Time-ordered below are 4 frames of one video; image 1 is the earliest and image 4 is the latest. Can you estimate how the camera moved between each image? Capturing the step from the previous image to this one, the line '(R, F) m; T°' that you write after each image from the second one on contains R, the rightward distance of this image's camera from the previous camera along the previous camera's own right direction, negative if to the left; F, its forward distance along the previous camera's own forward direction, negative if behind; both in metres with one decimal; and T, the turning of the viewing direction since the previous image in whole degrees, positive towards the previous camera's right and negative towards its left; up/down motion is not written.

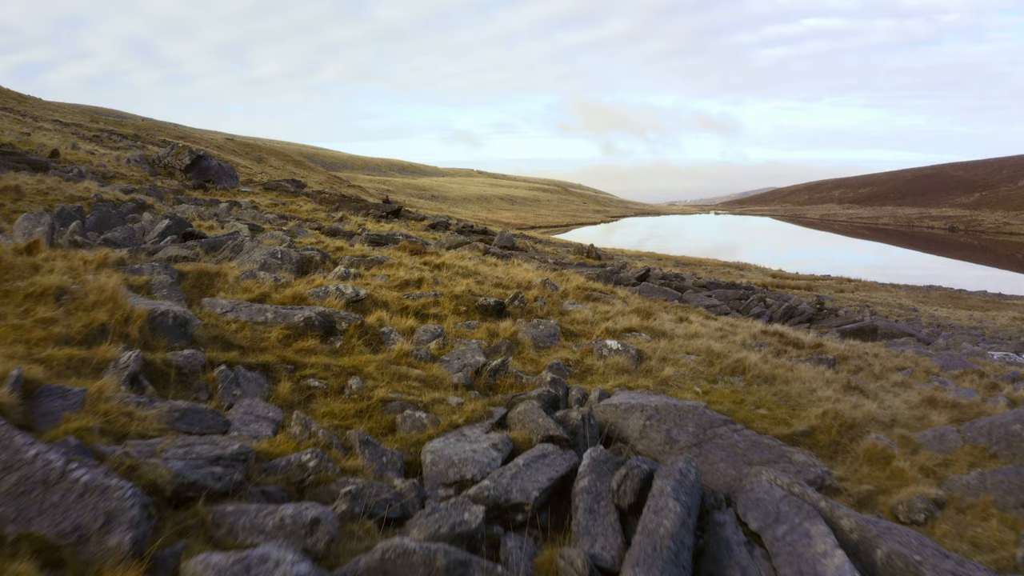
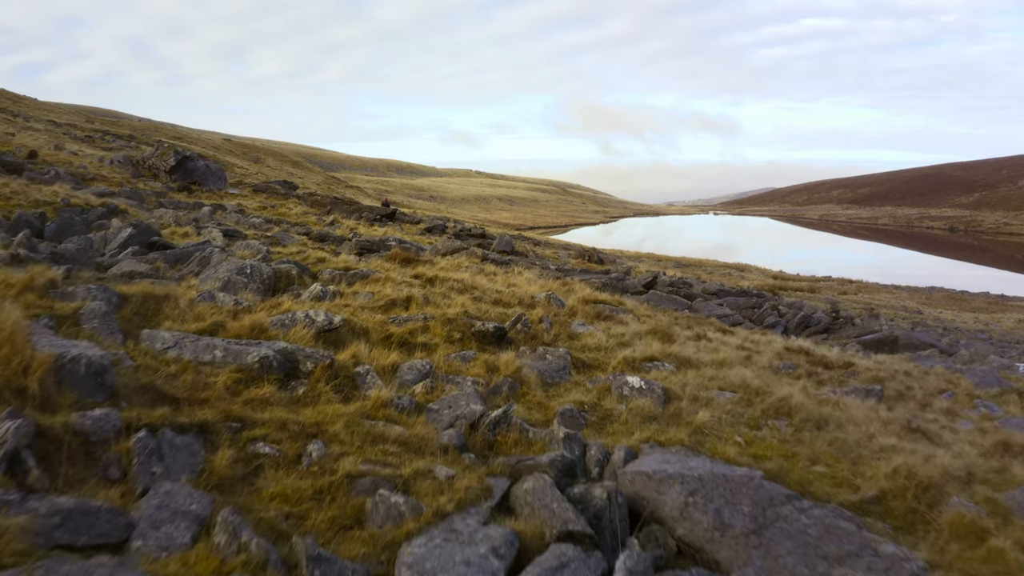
(0.0, +1.4) m; 0°
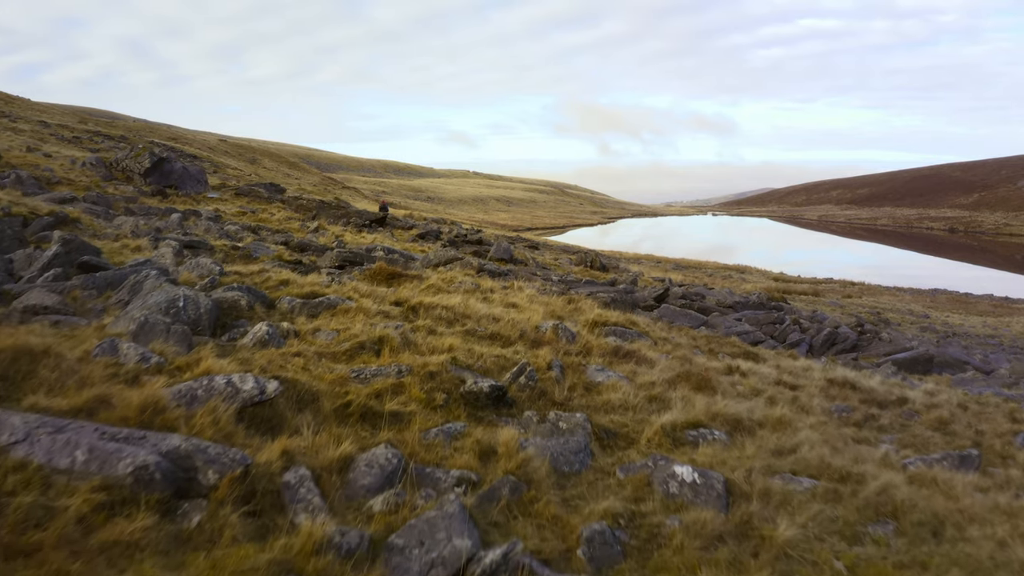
(0.0, +2.1) m; 0°
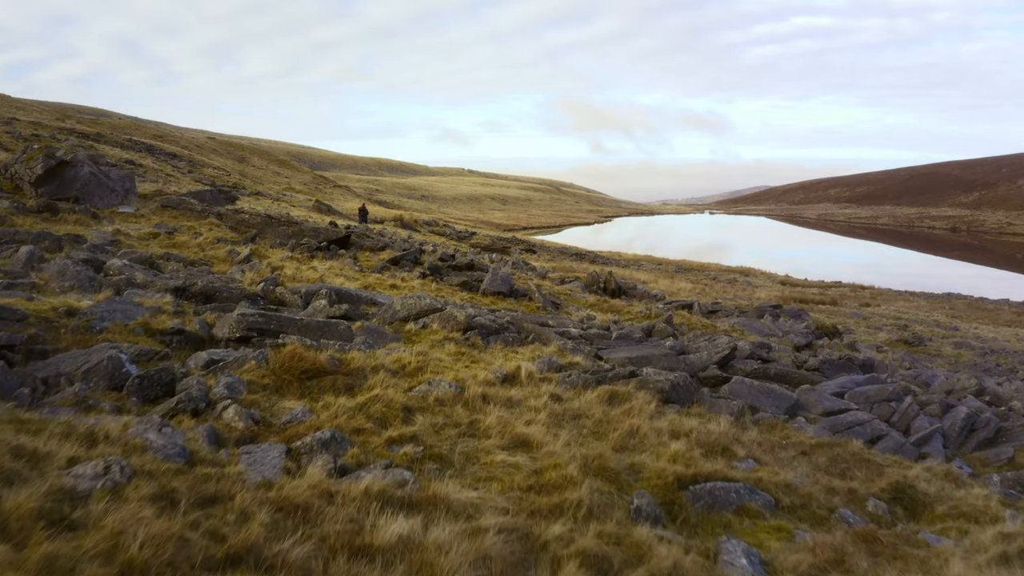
(-0.1, +6.8) m; 0°
